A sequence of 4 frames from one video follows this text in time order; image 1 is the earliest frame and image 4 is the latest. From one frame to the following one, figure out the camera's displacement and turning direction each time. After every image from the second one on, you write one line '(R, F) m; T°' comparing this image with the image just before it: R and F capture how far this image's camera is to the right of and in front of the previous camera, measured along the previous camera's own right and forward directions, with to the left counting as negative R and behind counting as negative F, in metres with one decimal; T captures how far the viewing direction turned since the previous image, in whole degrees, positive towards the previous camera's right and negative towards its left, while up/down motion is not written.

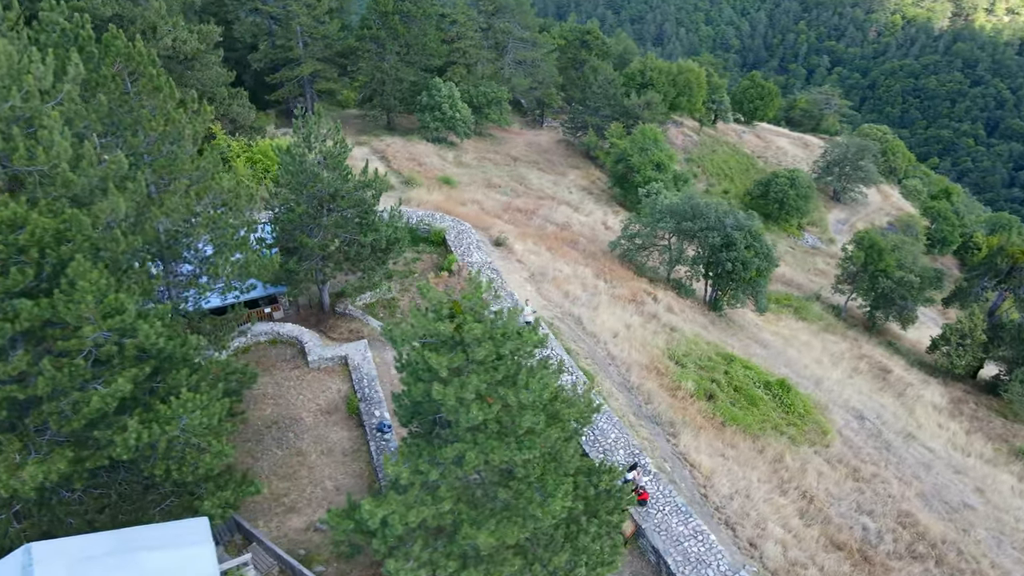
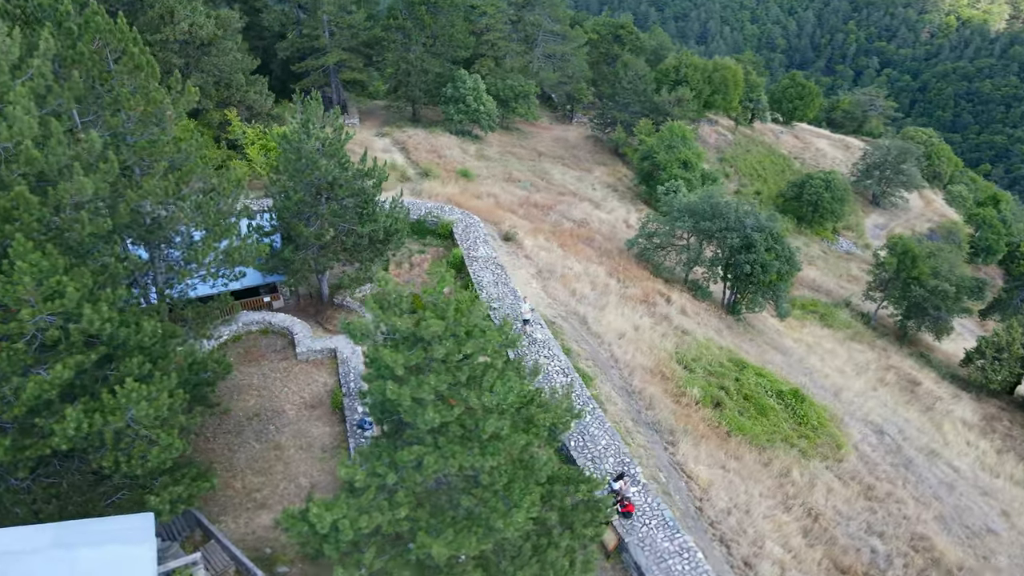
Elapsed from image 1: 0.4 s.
(+0.9, +0.7) m; -3°
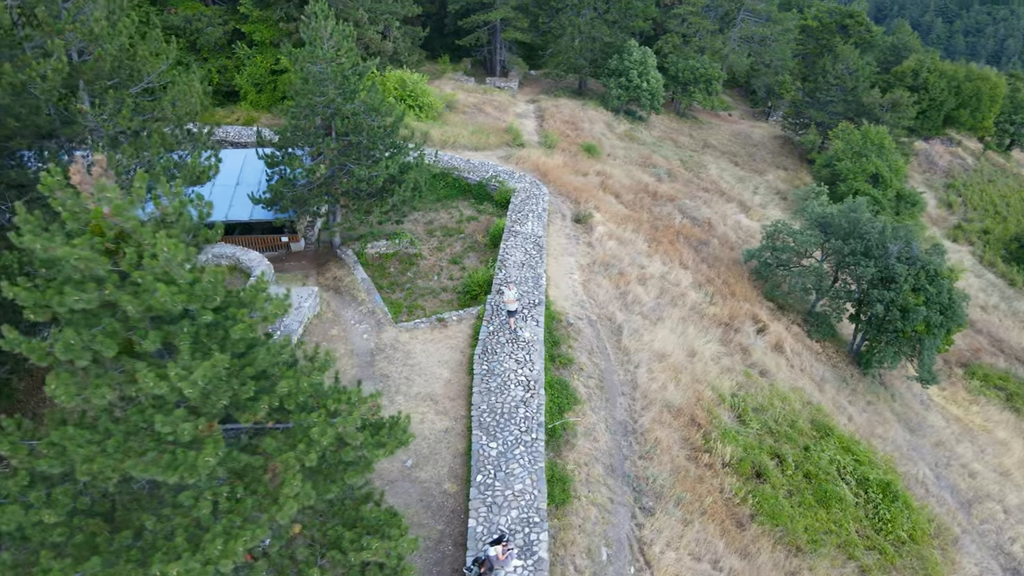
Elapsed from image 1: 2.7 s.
(+4.2, +4.3) m; -16°
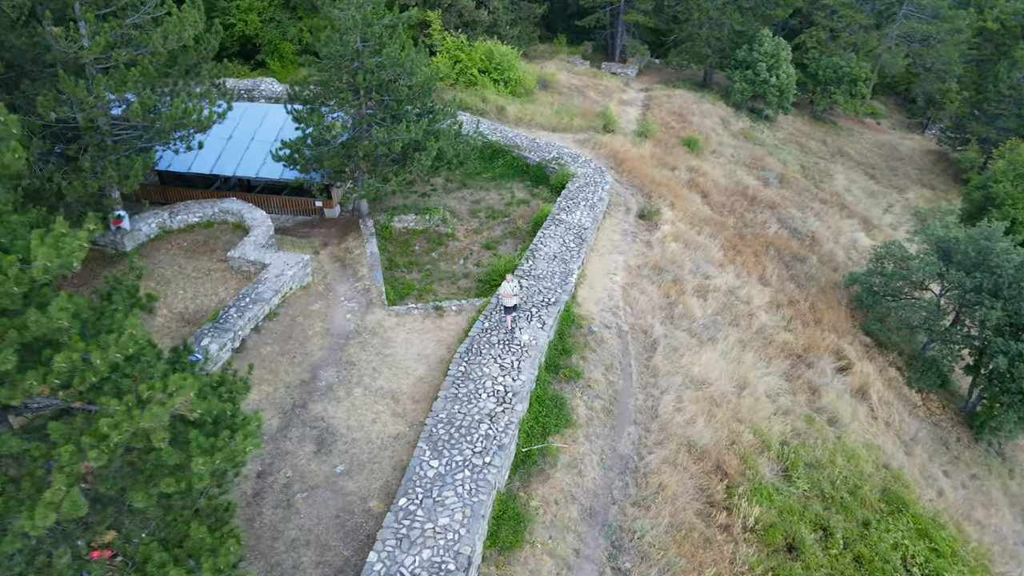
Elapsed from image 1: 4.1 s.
(+2.1, +2.3) m; -10°
